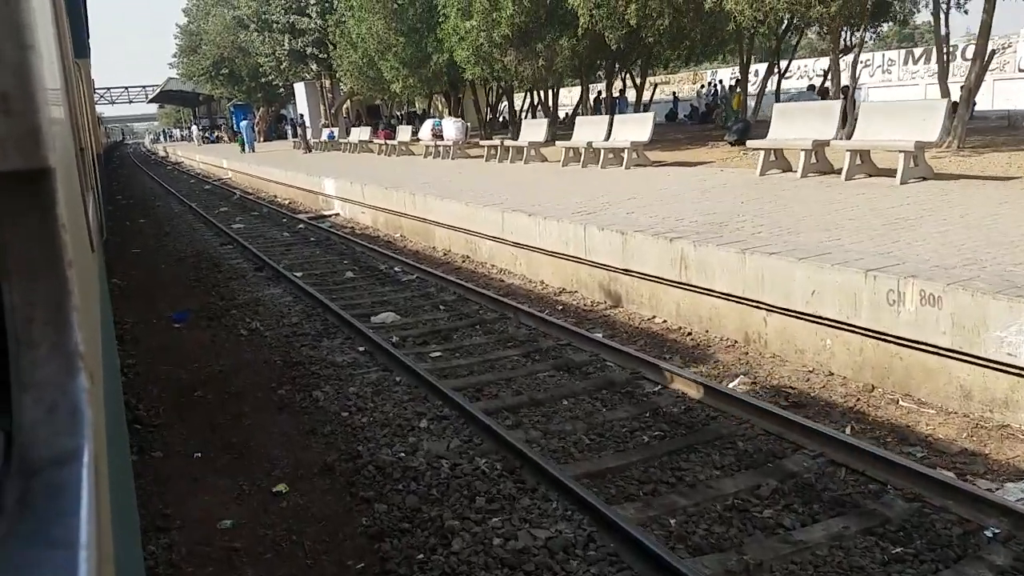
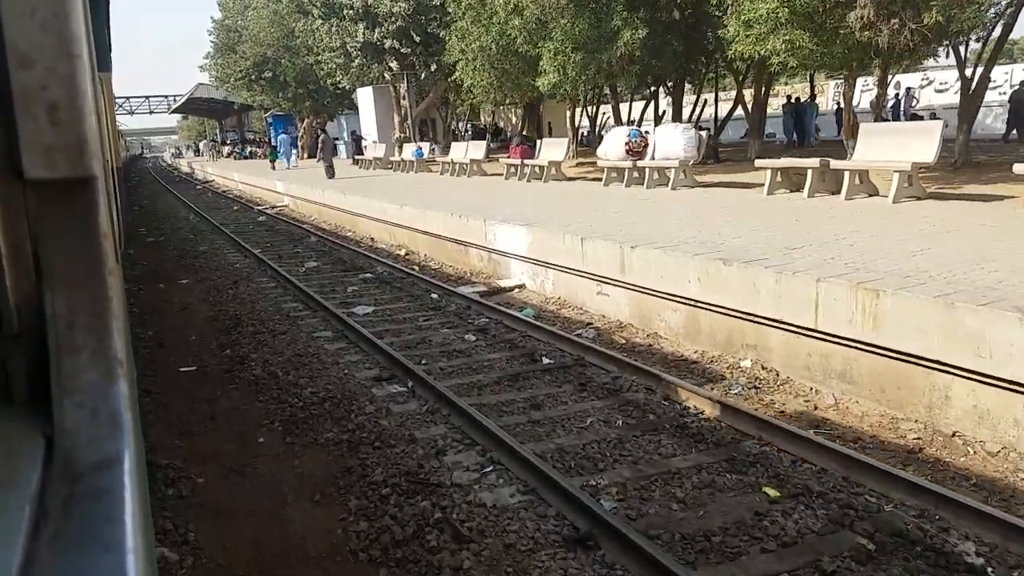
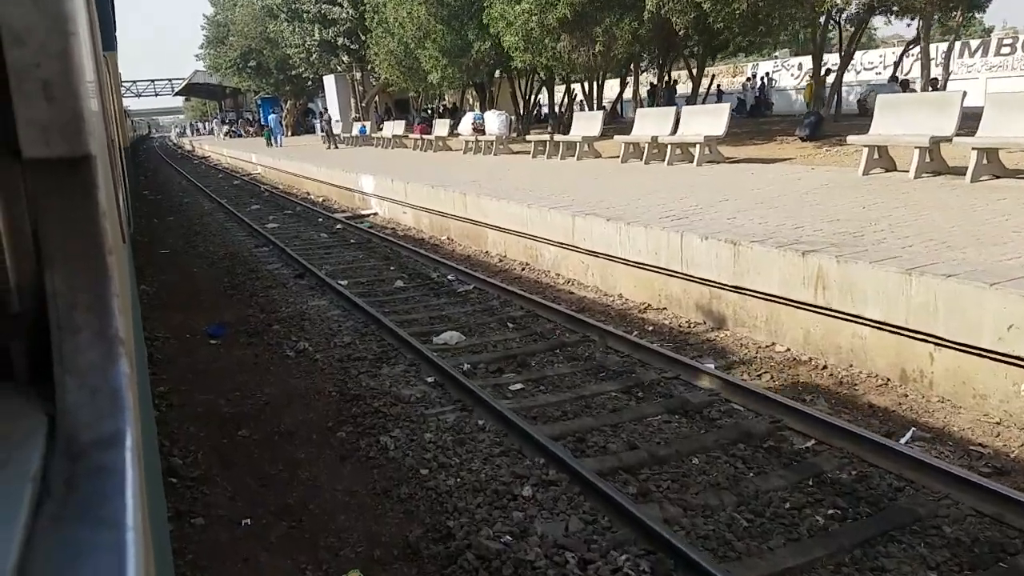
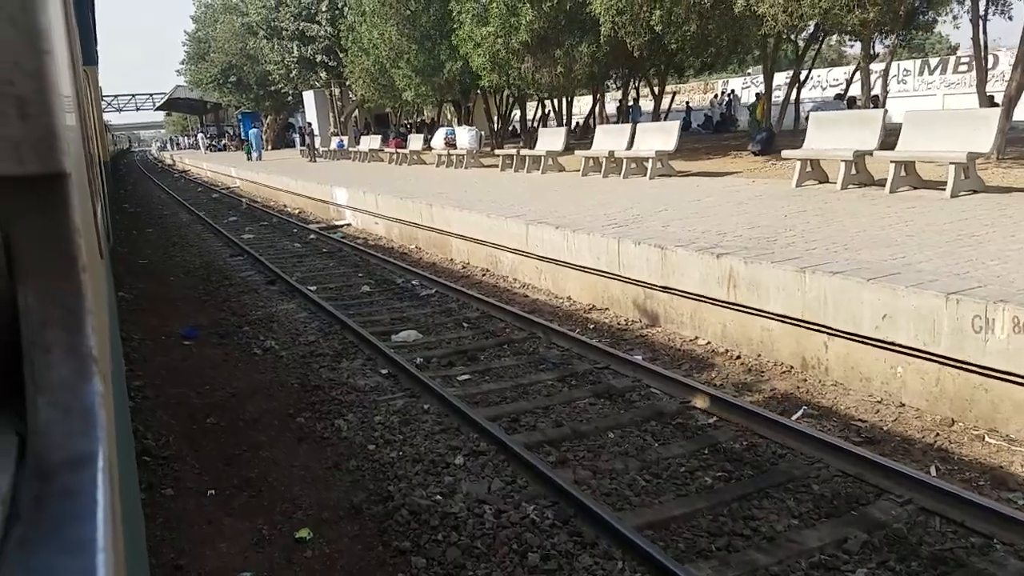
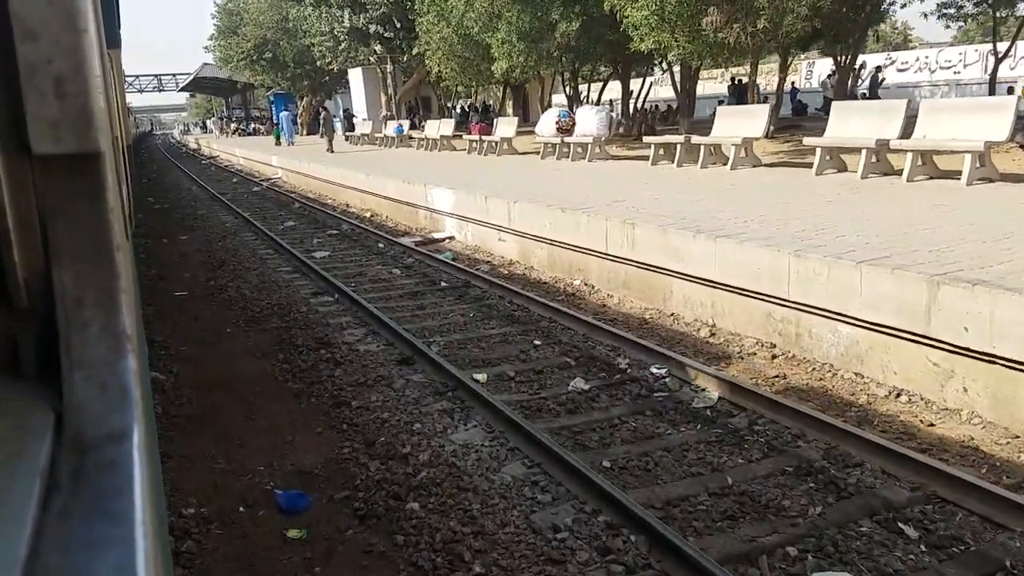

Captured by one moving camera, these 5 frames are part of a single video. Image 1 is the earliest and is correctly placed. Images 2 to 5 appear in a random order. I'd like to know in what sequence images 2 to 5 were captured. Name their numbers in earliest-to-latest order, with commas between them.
4, 3, 5, 2
